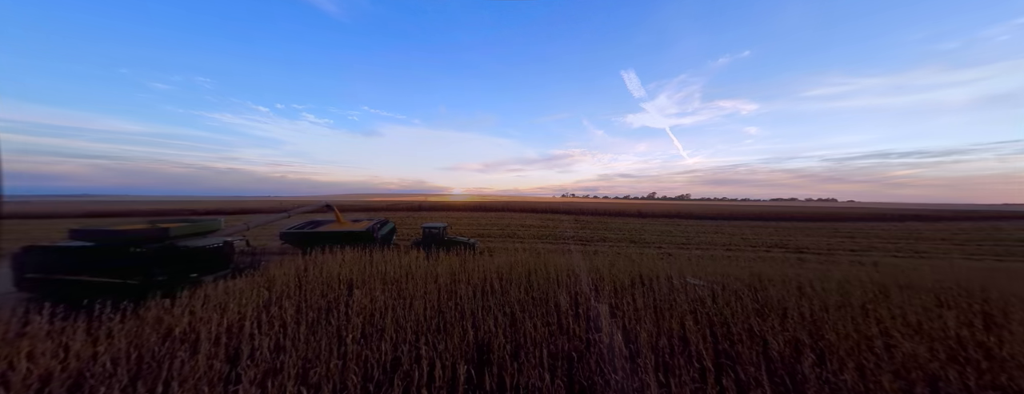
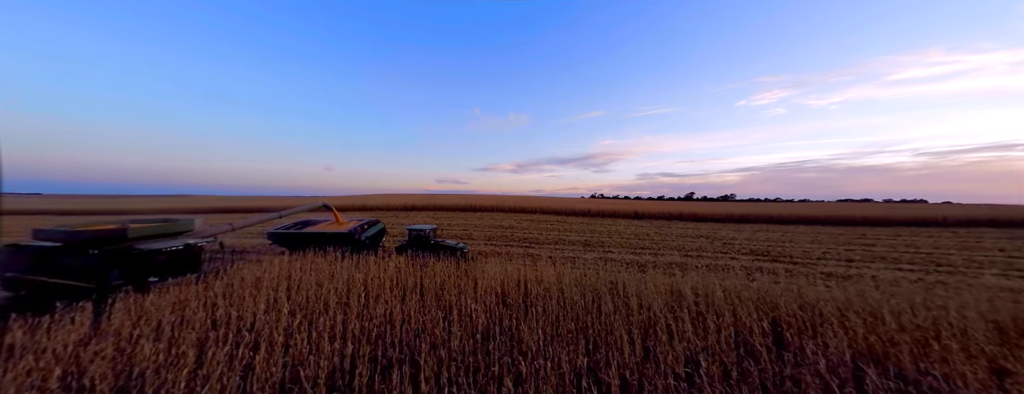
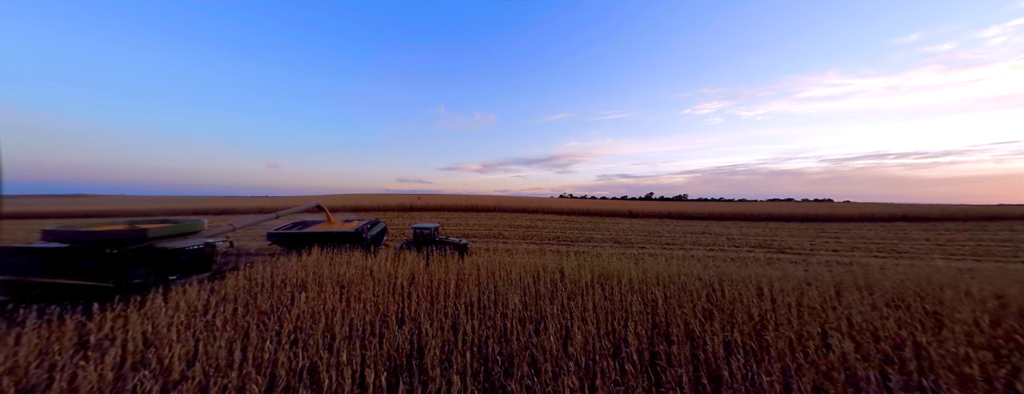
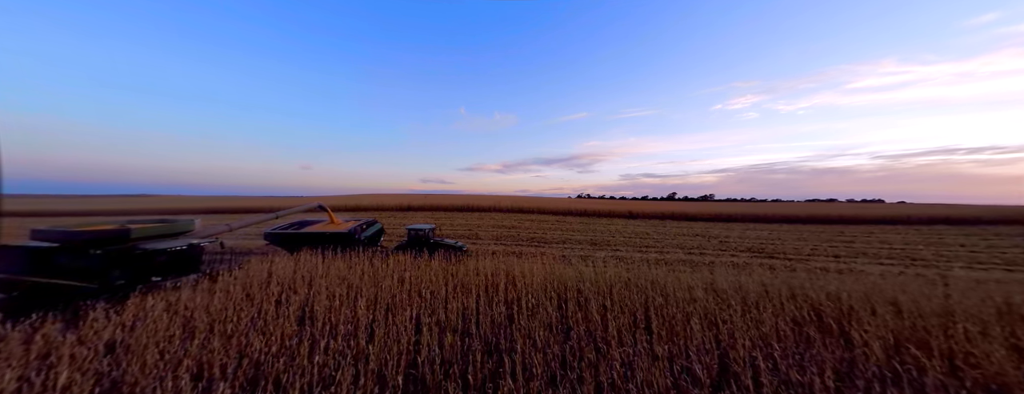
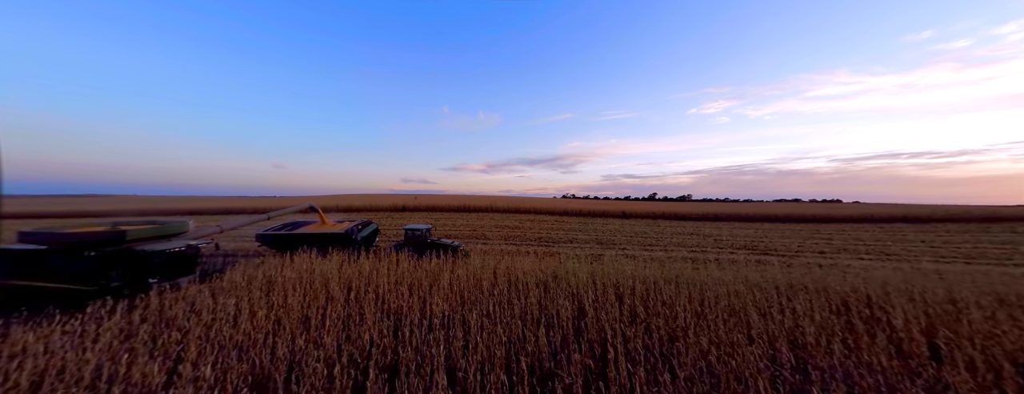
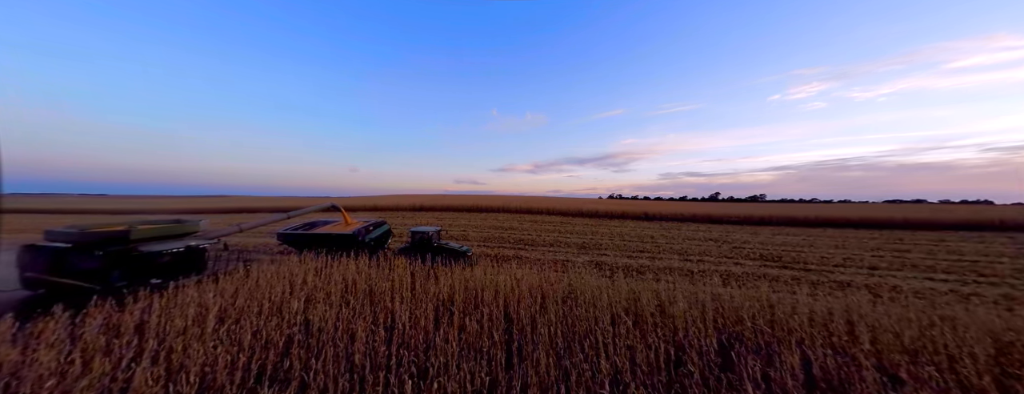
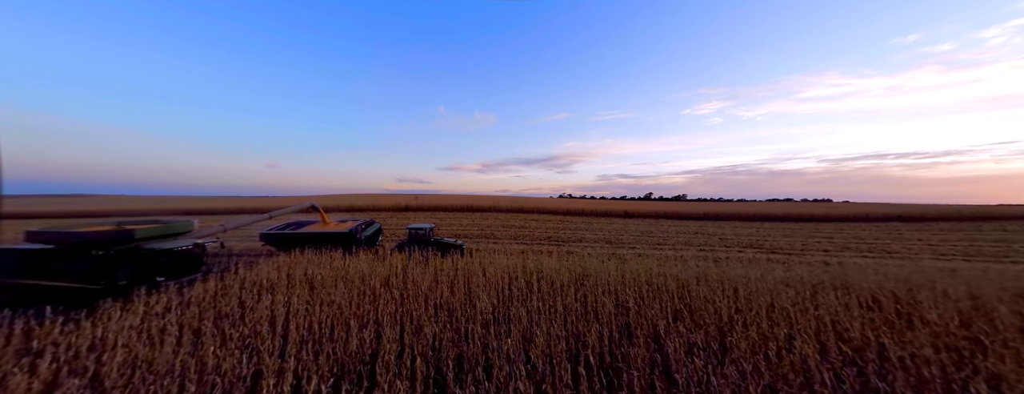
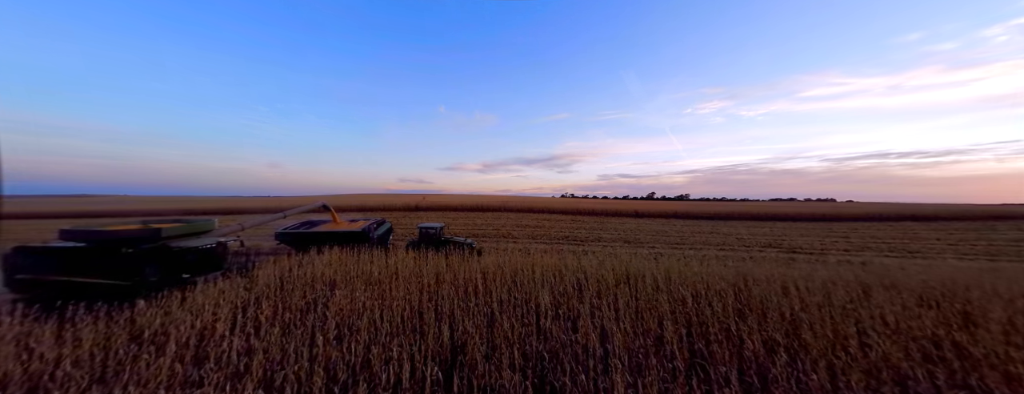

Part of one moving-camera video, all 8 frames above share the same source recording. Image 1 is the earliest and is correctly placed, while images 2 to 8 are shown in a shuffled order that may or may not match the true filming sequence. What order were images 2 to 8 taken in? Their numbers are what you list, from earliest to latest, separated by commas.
8, 3, 7, 5, 4, 2, 6
